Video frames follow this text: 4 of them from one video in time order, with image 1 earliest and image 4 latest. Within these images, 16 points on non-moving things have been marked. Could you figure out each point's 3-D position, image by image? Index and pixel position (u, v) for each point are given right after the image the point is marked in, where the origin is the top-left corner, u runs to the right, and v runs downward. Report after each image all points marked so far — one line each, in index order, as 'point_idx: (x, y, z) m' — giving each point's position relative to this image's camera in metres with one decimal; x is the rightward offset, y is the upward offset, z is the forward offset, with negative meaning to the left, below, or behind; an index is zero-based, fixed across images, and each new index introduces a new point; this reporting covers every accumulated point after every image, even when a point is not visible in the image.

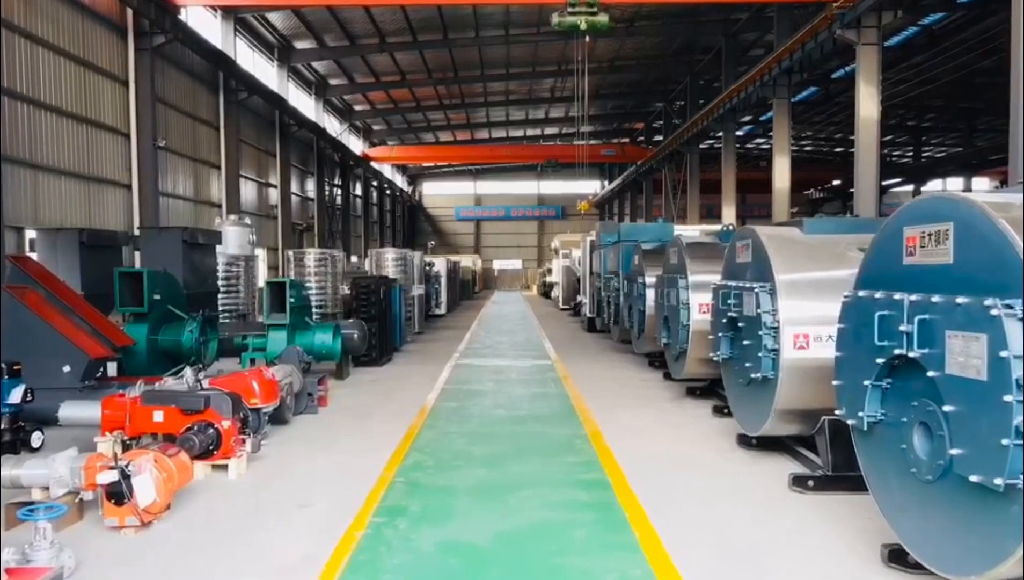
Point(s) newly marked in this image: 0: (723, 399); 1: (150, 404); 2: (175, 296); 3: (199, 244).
0: (+1.4, -0.7, +6.6) m
1: (-1.6, -0.5, +4.4) m
2: (-2.6, 0.0, +7.6) m
3: (-2.8, +0.4, +8.9) m
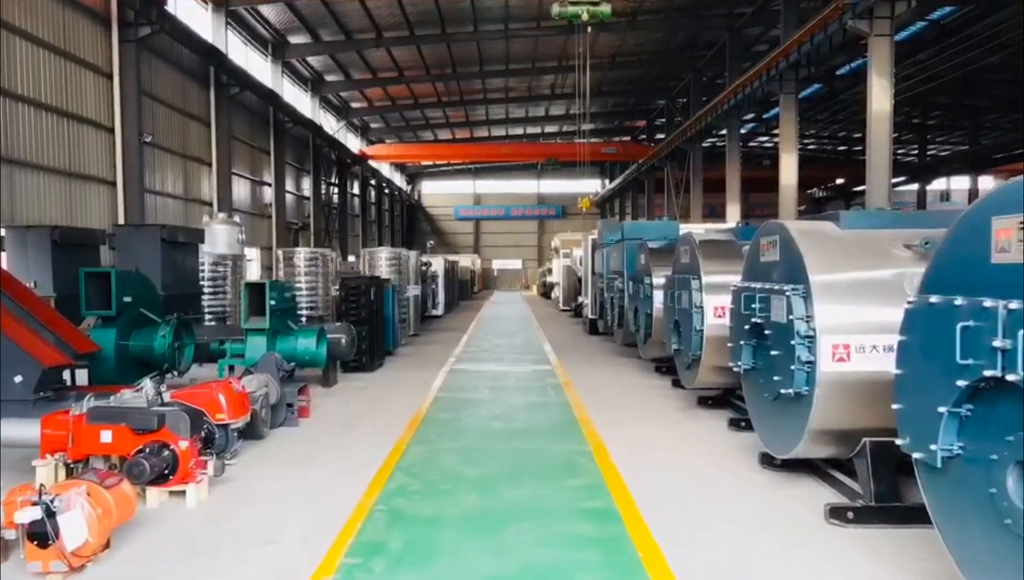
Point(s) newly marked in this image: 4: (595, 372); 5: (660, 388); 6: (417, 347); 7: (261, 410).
0: (+1.4, -0.7, +6.0) m
1: (-1.6, -0.5, +3.8) m
2: (-2.6, -0.1, +7.1) m
3: (-2.8, +0.4, +8.4) m
4: (+0.7, -0.7, +8.9) m
5: (+1.1, -0.7, +7.5) m
6: (-1.1, -0.7, +11.9) m
7: (-1.3, -0.6, +5.3) m
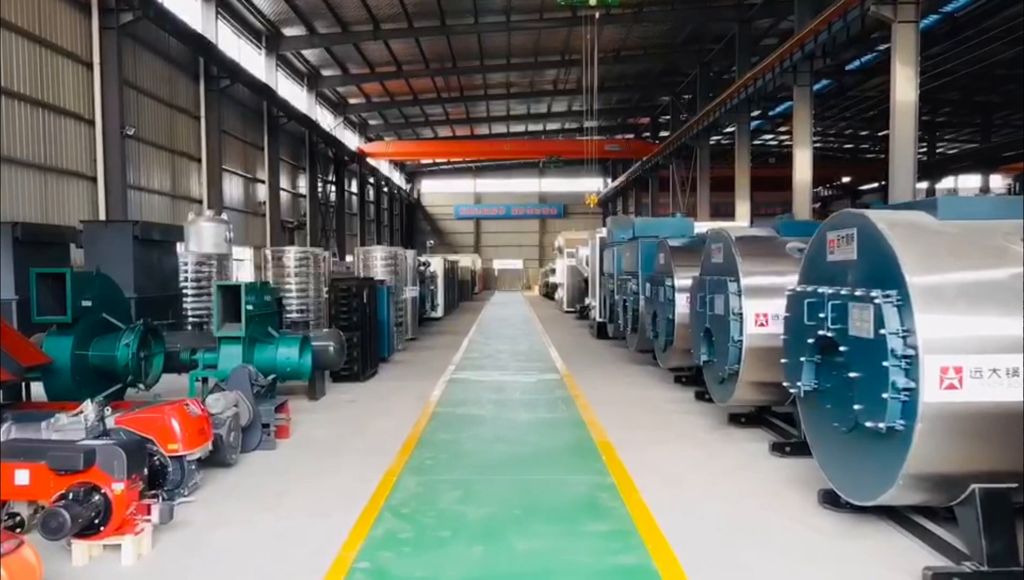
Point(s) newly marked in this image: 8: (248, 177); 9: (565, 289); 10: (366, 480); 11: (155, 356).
0: (+1.4, -0.7, +5.3) m
1: (-1.6, -0.5, +3.1) m
2: (-2.5, -0.1, +6.3) m
3: (-2.7, +0.4, +7.6) m
4: (+0.8, -0.7, +8.1) m
5: (+1.1, -0.8, +6.7) m
6: (-1.1, -0.7, +11.2) m
7: (-1.3, -0.7, +4.5) m
8: (-4.6, +2.0, +17.2) m
9: (+1.0, 0.0, +19.1) m
10: (-0.7, -0.9, +4.5) m
11: (-2.3, -0.4, +6.4) m
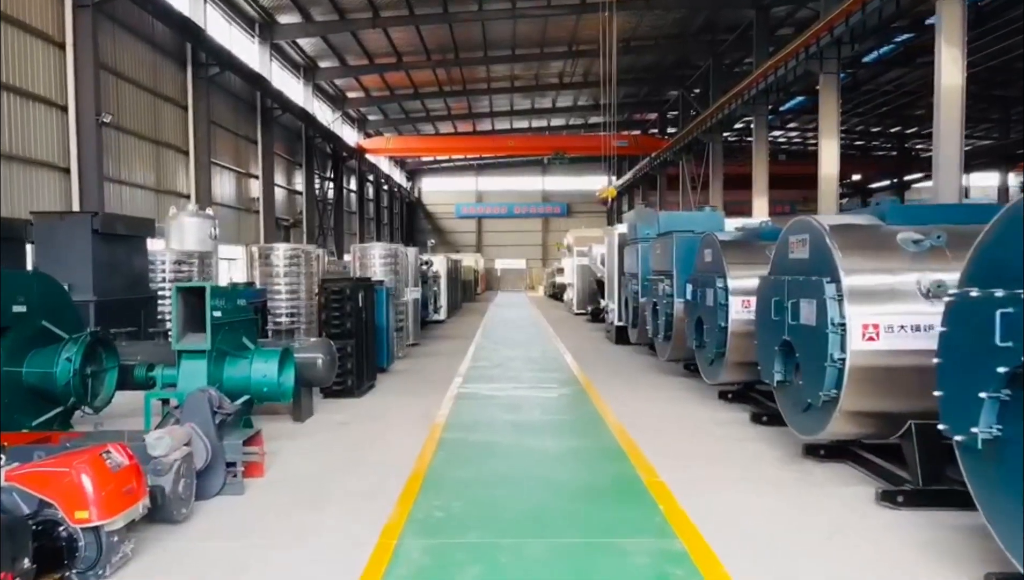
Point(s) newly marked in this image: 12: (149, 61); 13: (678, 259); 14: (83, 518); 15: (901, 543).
0: (+1.5, -0.8, +4.2) m
1: (-1.4, -0.5, +2.0) m
2: (-2.4, -0.1, +5.2) m
3: (-2.6, +0.4, +6.5) m
4: (+0.9, -0.8, +7.0) m
5: (+1.3, -0.8, +5.6) m
6: (-1.0, -0.7, +10.1) m
7: (-1.2, -0.7, +3.5) m
8: (-4.4, +1.9, +16.2) m
9: (+1.1, 0.0, +18.0) m
10: (-0.5, -0.9, +3.4) m
11: (-2.2, -0.4, +5.3) m
12: (-4.5, +2.9, +12.2) m
13: (+1.2, +0.2, +7.4) m
14: (-1.2, -0.6, +2.7) m
15: (+1.3, -0.8, +3.3) m
